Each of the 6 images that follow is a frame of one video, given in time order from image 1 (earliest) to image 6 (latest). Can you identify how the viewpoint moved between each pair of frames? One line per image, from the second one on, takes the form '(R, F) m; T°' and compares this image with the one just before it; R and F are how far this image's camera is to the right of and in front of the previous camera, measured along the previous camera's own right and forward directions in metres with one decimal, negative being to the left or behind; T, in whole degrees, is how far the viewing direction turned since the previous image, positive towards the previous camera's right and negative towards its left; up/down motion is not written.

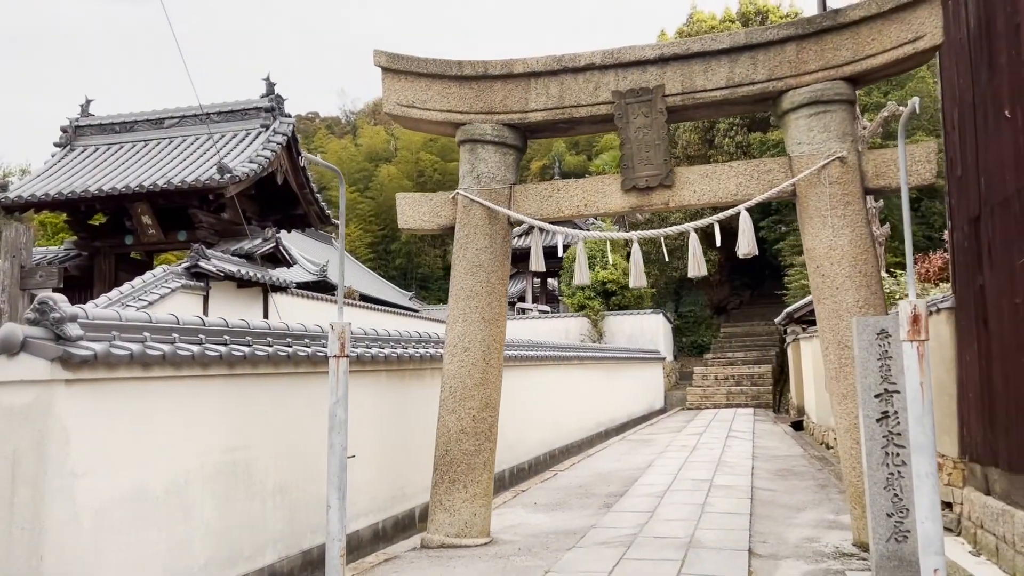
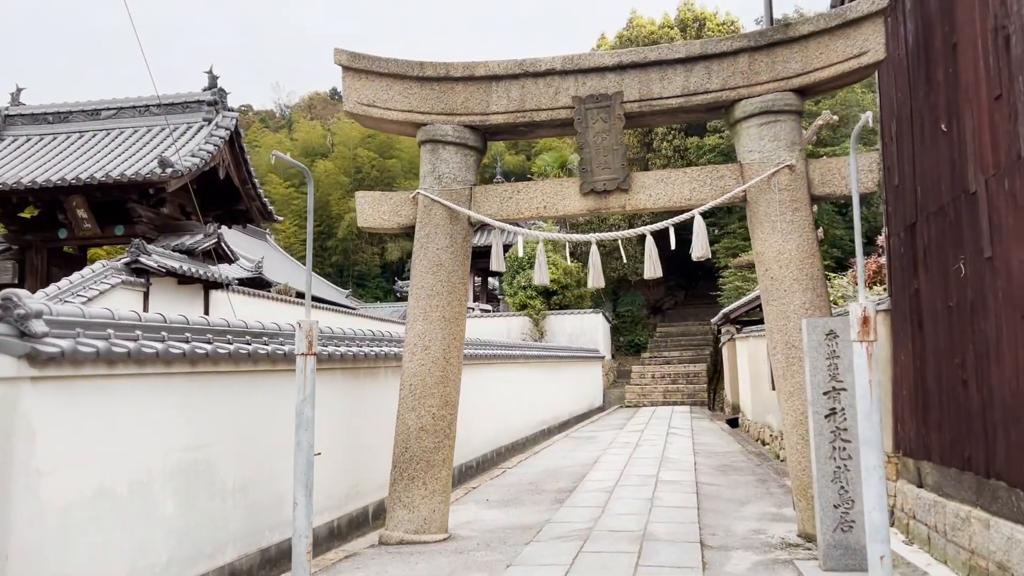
(-0.2, -0.1) m; +4°
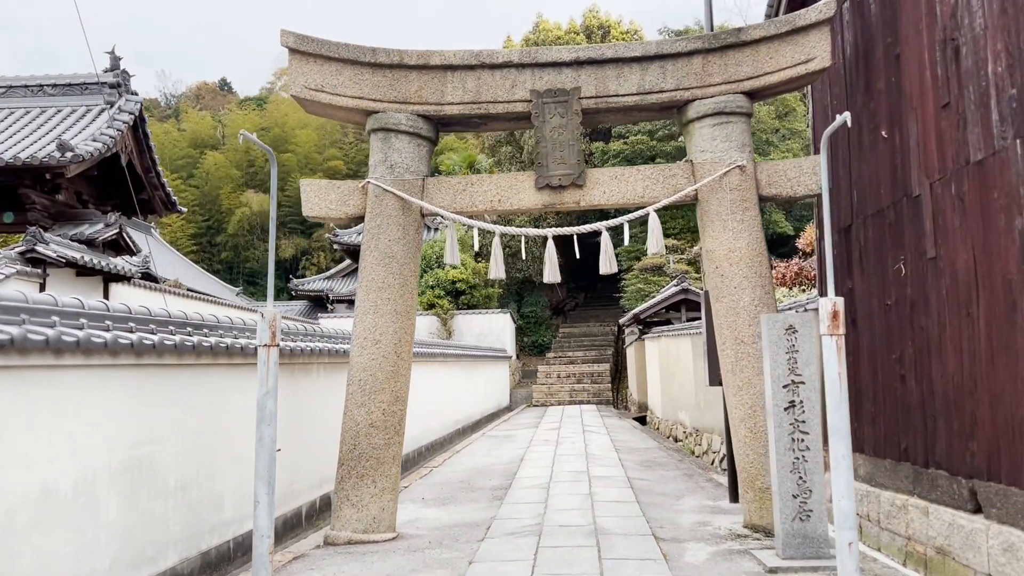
(-0.4, +0.1) m; +7°
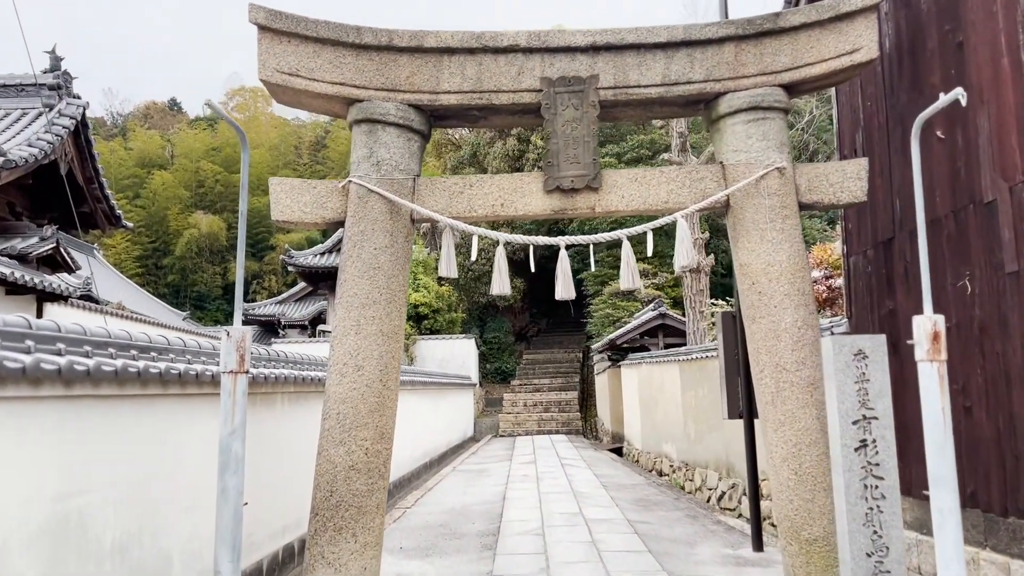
(-0.3, +0.8) m; +3°
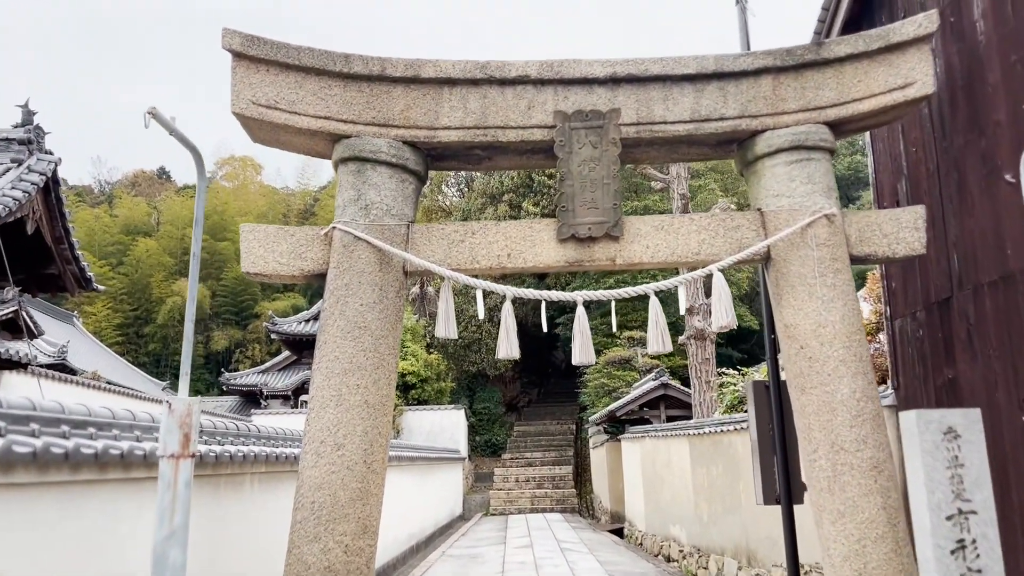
(-0.1, +0.7) m; +1°
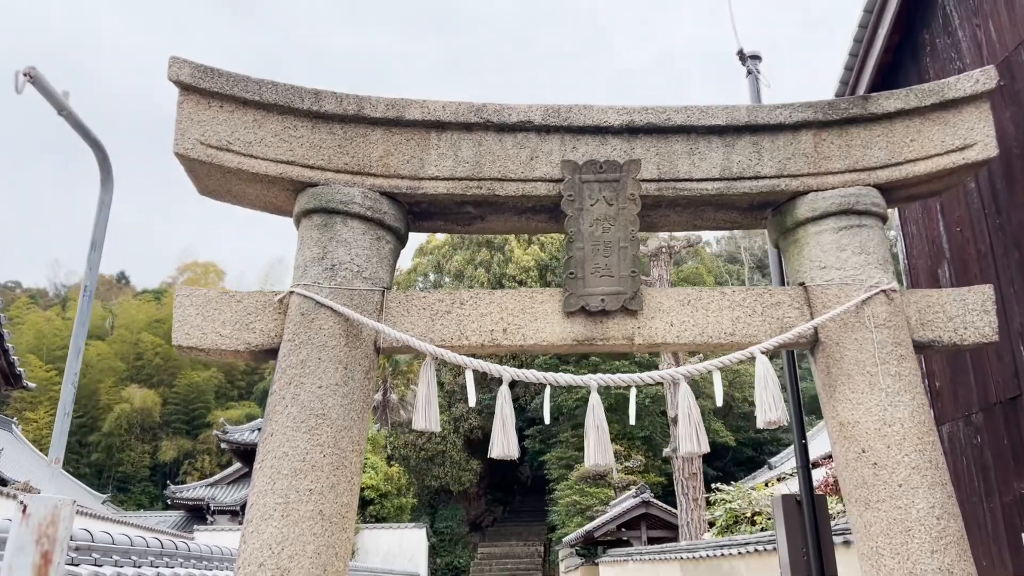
(-0.1, +0.7) m; +2°
